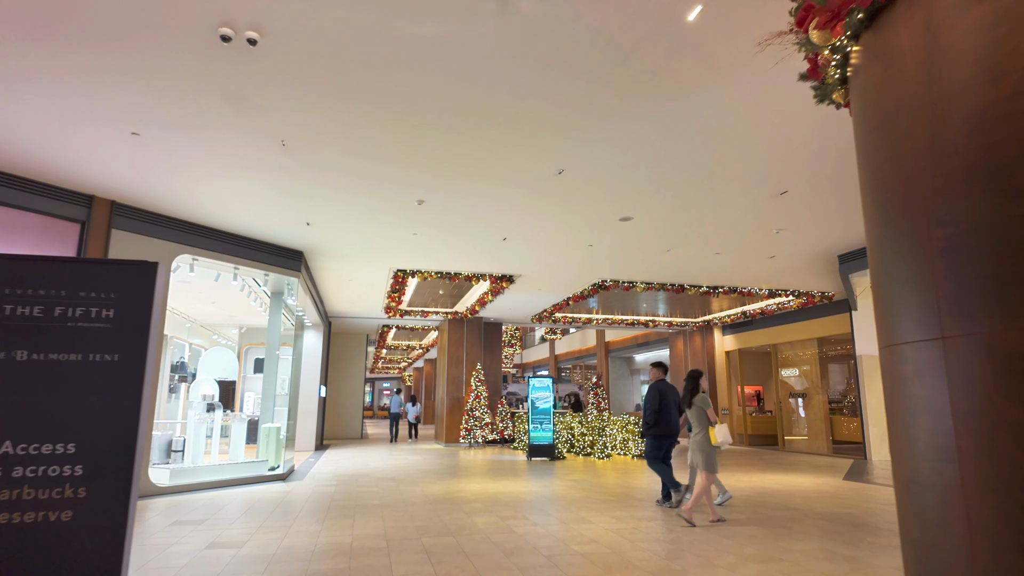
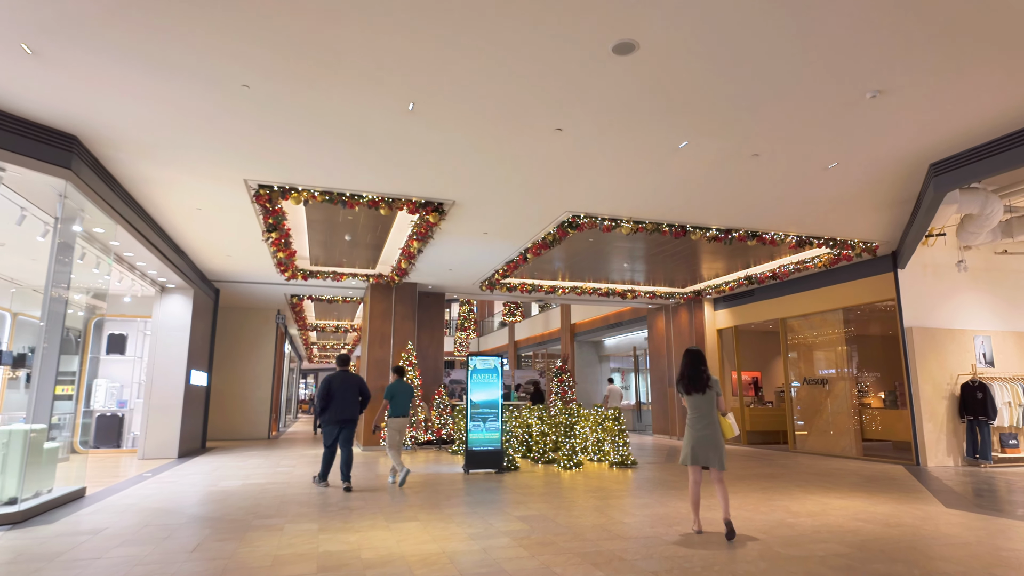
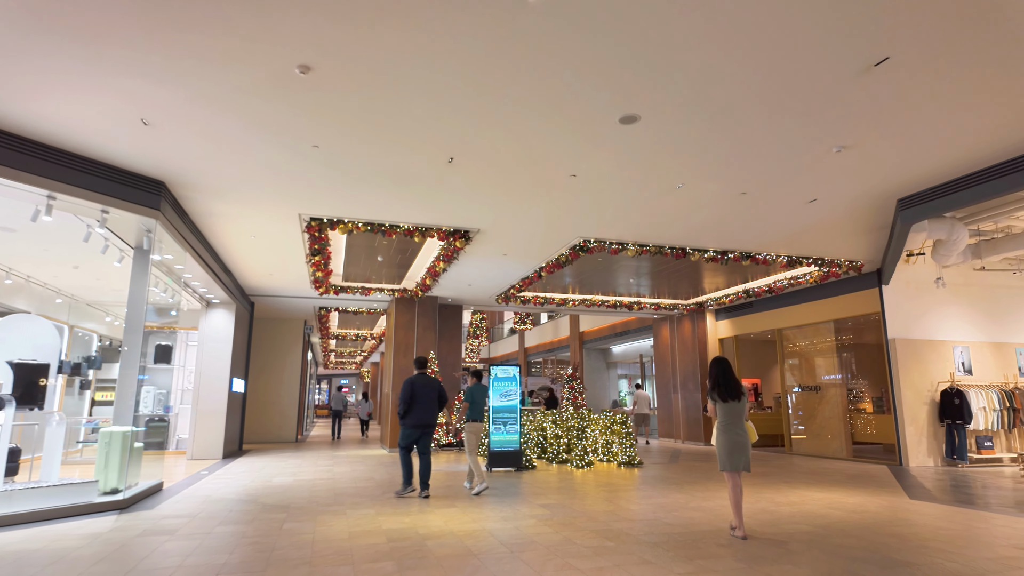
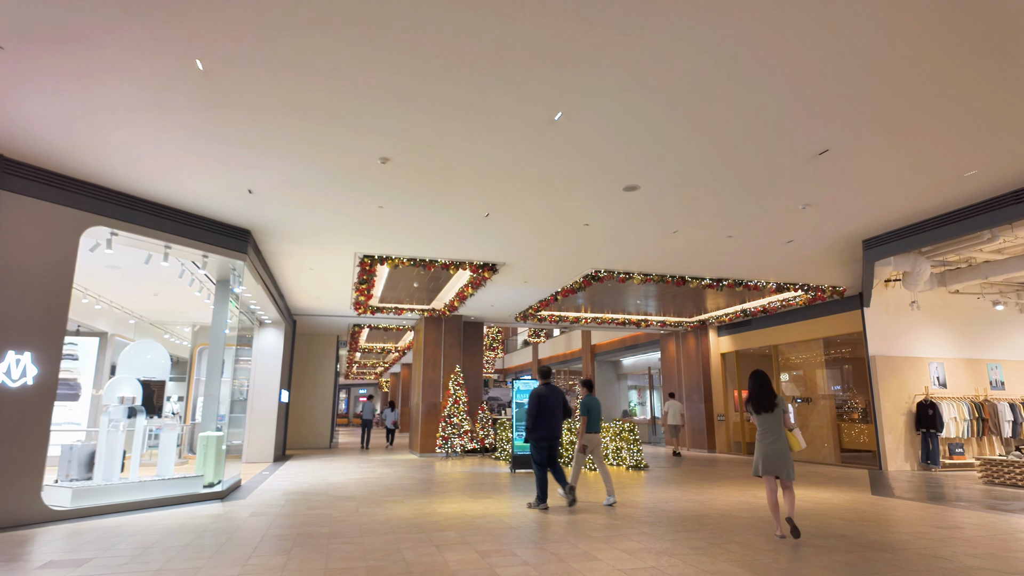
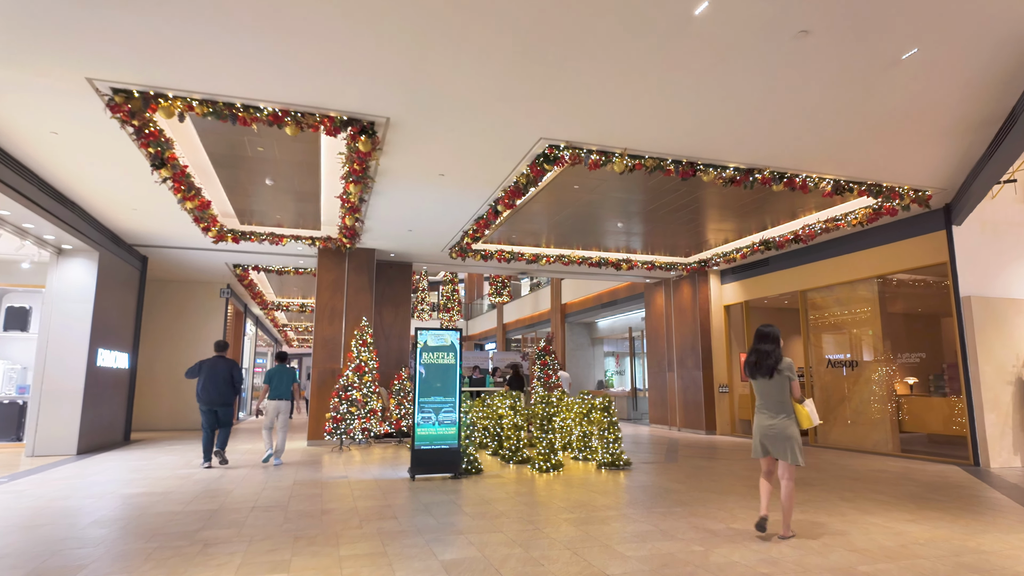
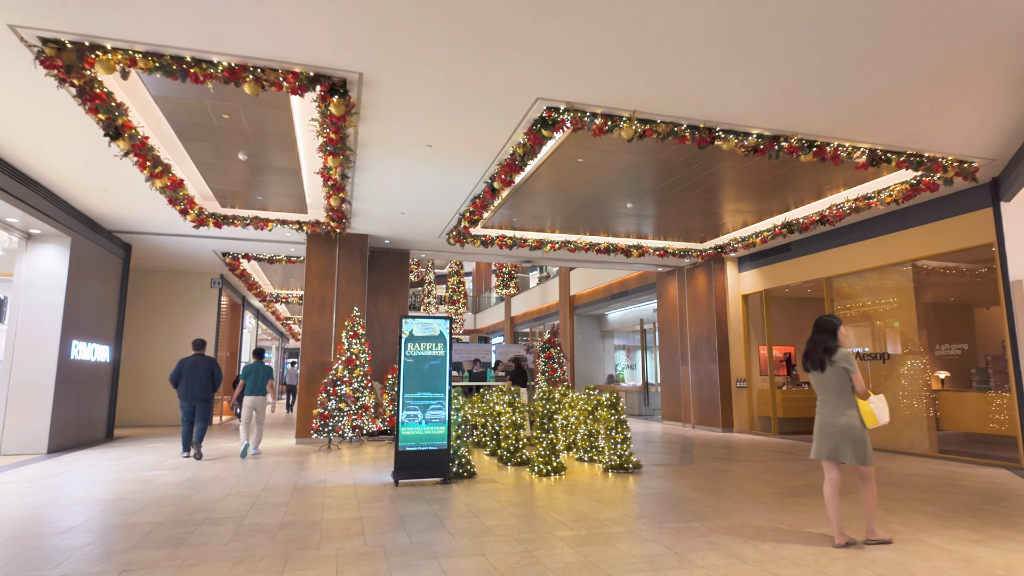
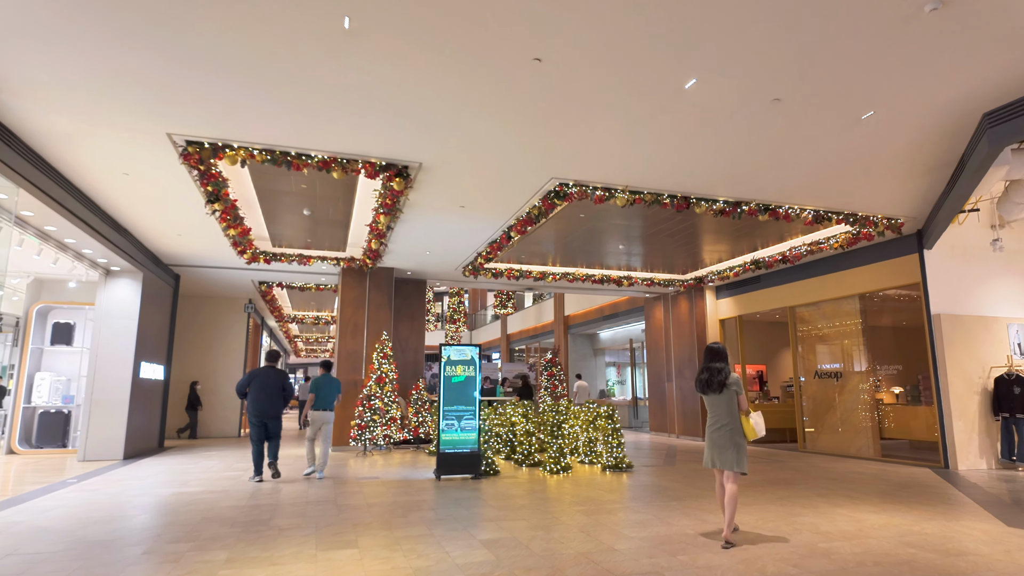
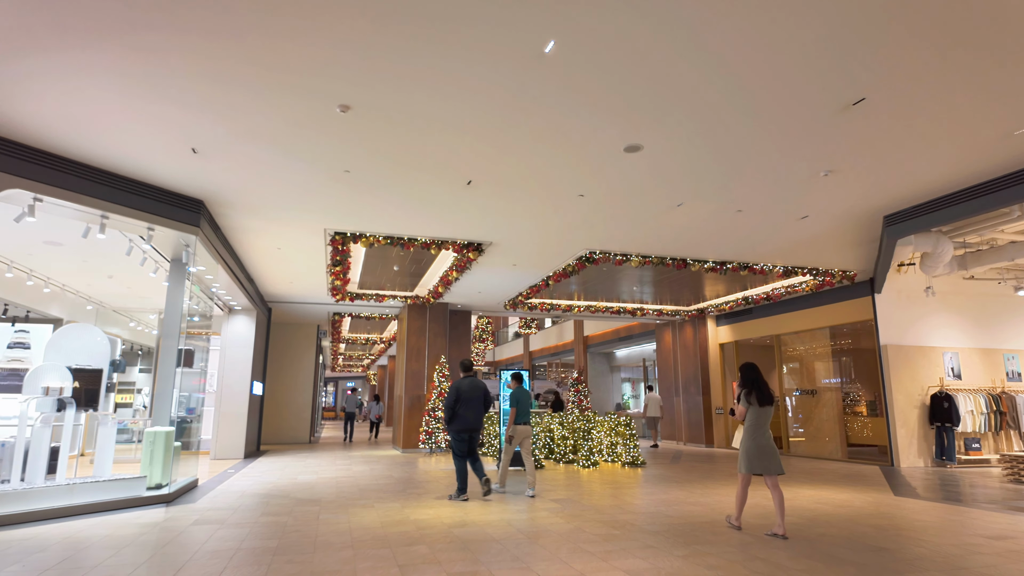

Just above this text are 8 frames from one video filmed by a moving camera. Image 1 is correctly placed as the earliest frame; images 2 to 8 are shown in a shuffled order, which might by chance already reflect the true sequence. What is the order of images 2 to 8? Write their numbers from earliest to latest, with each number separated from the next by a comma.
4, 8, 3, 2, 7, 5, 6
